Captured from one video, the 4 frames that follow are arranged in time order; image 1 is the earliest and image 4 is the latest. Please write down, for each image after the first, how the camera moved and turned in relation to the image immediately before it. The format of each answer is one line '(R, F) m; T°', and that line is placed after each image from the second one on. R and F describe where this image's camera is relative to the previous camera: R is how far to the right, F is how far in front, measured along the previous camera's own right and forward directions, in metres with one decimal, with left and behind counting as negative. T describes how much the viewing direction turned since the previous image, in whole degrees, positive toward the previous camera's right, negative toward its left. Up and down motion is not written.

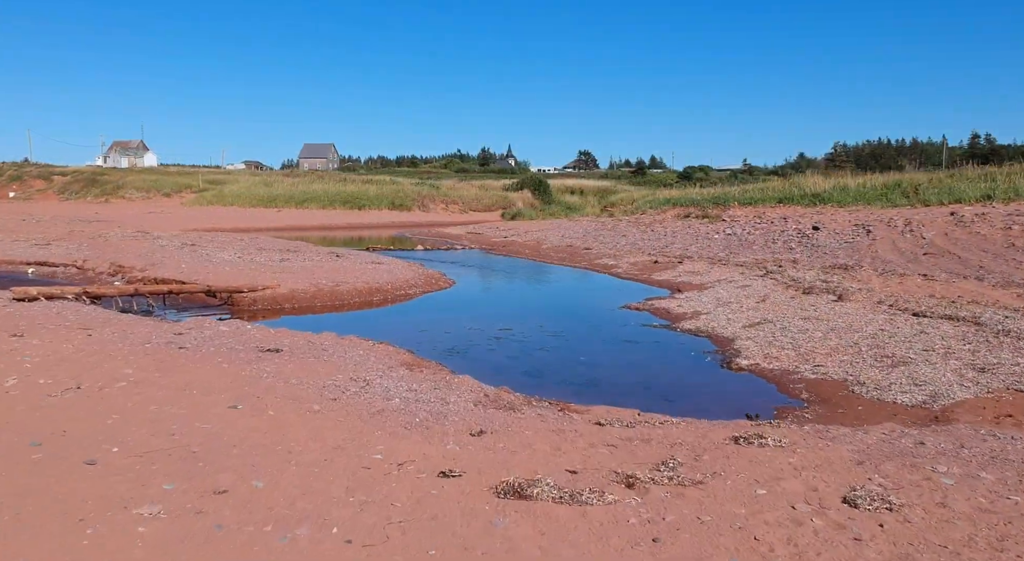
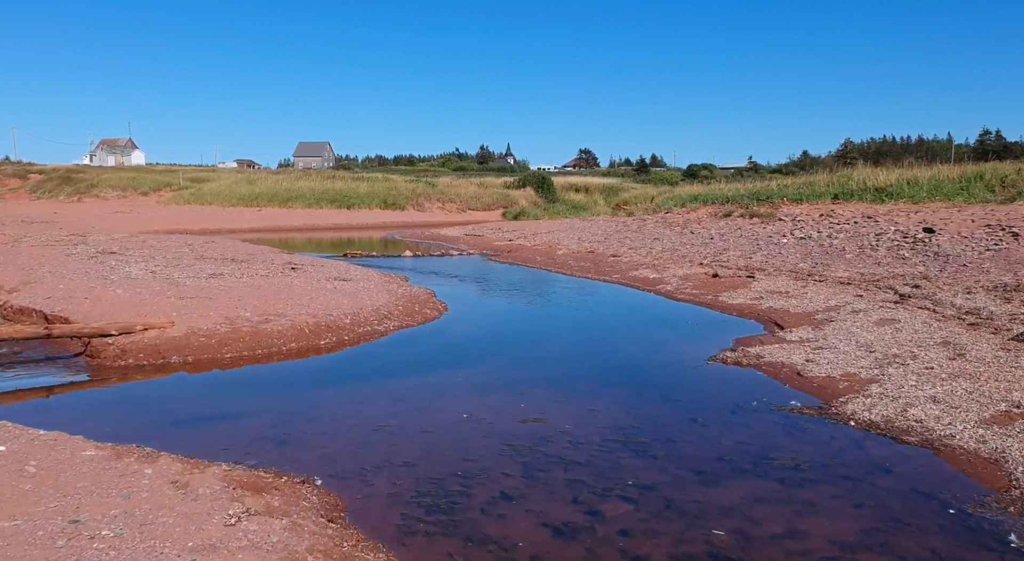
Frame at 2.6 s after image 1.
(-0.3, +5.5) m; 0°
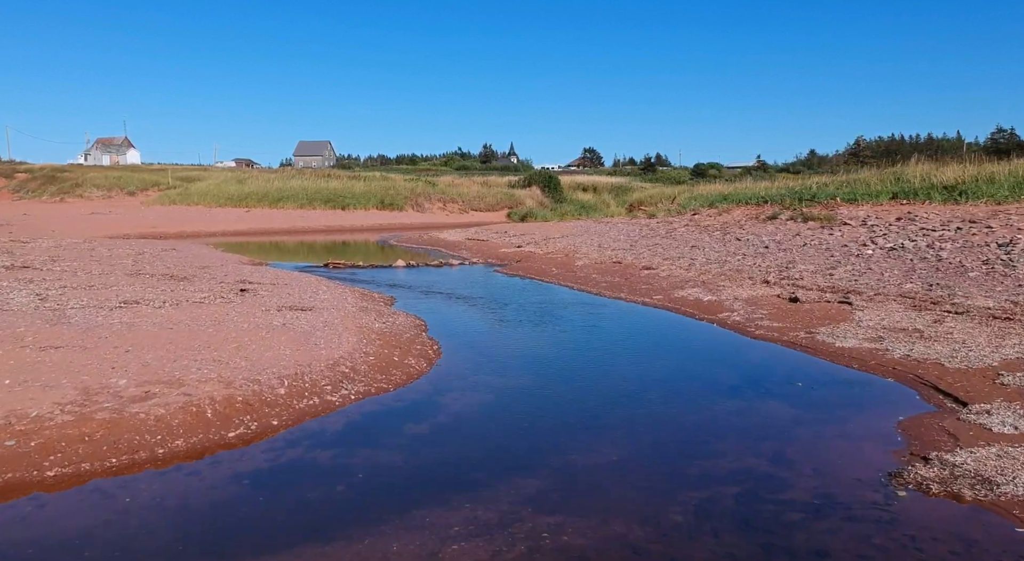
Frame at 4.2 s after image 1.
(-0.2, +4.0) m; 0°
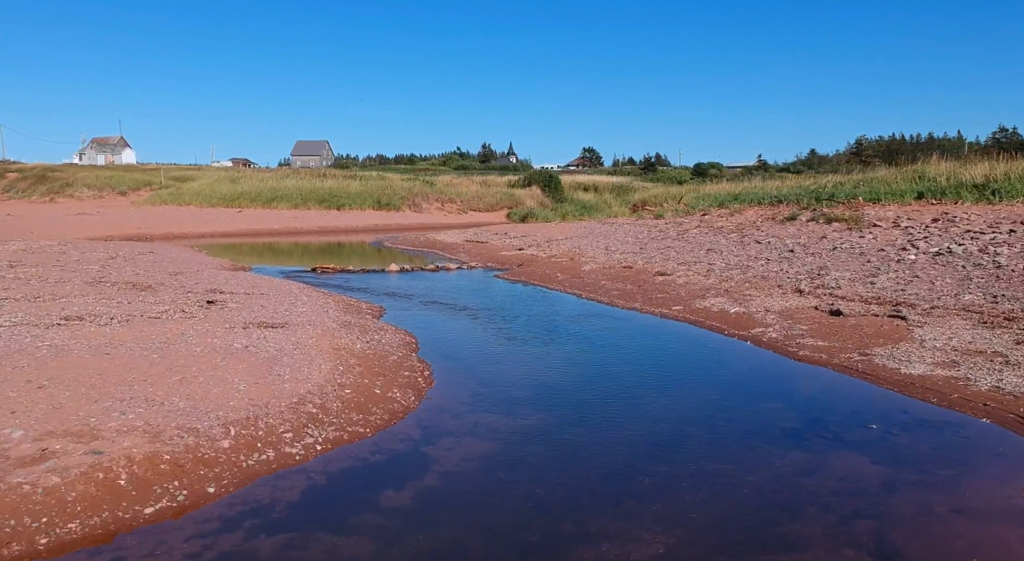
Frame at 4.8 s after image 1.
(-0.1, +1.6) m; 0°
